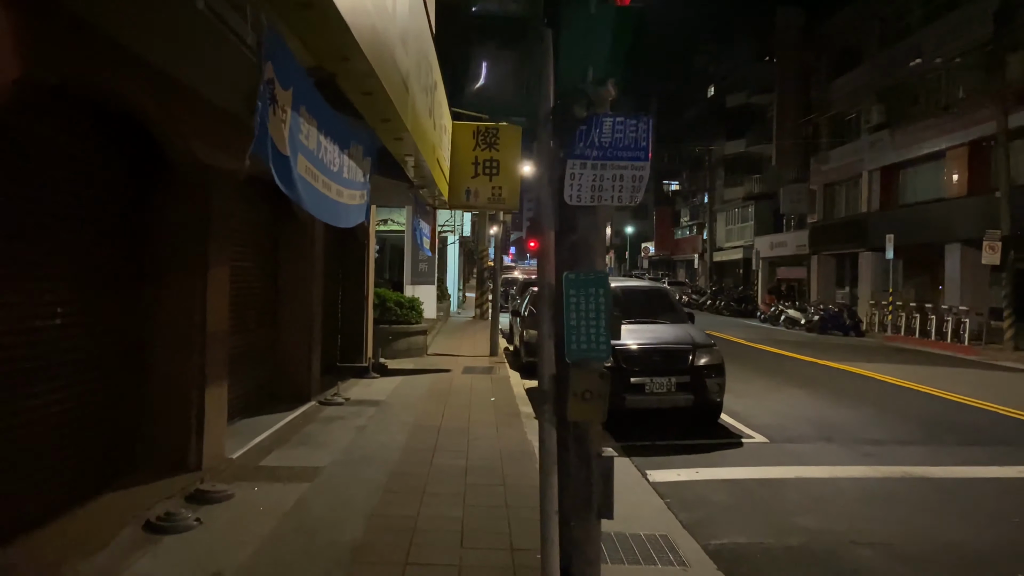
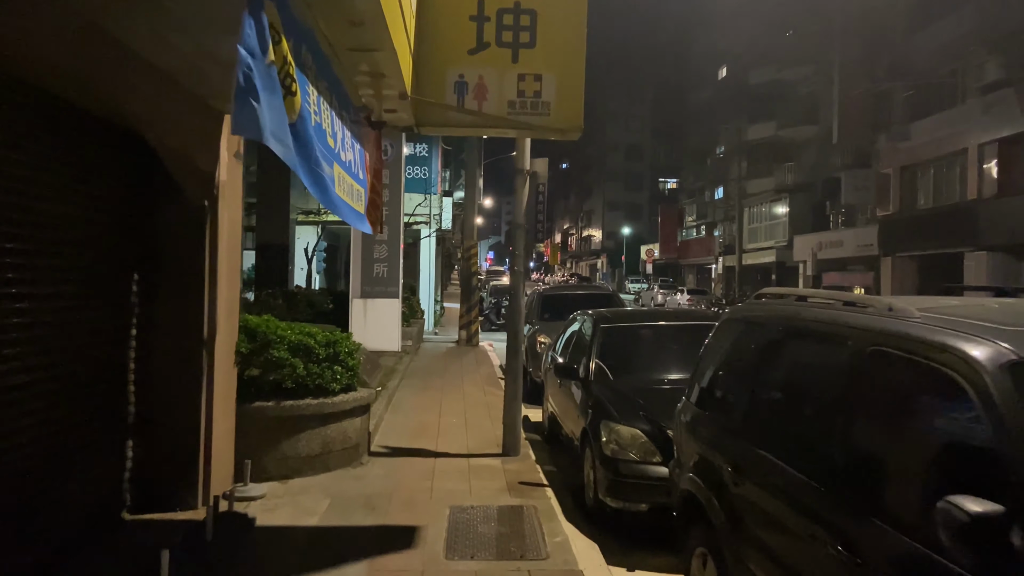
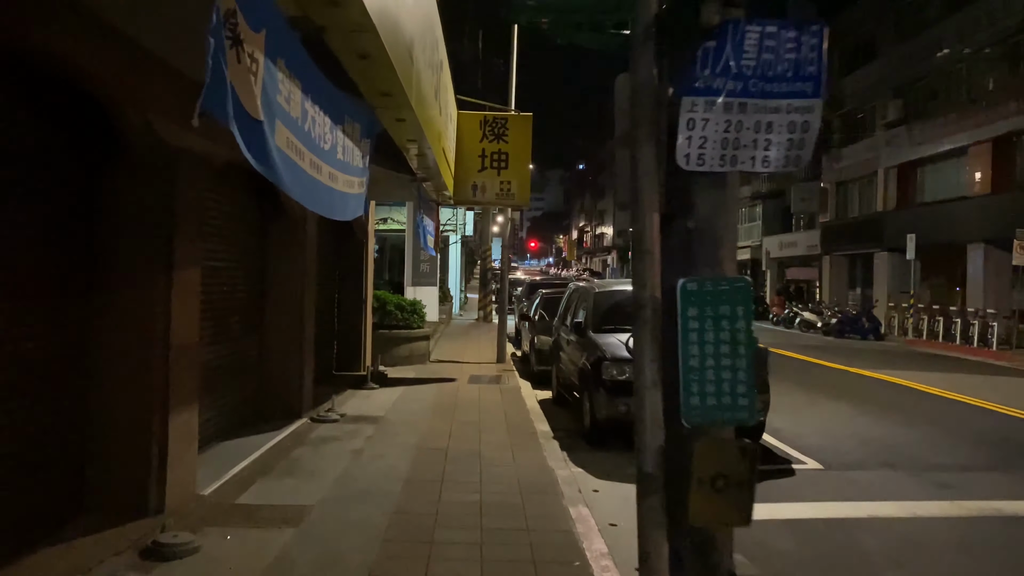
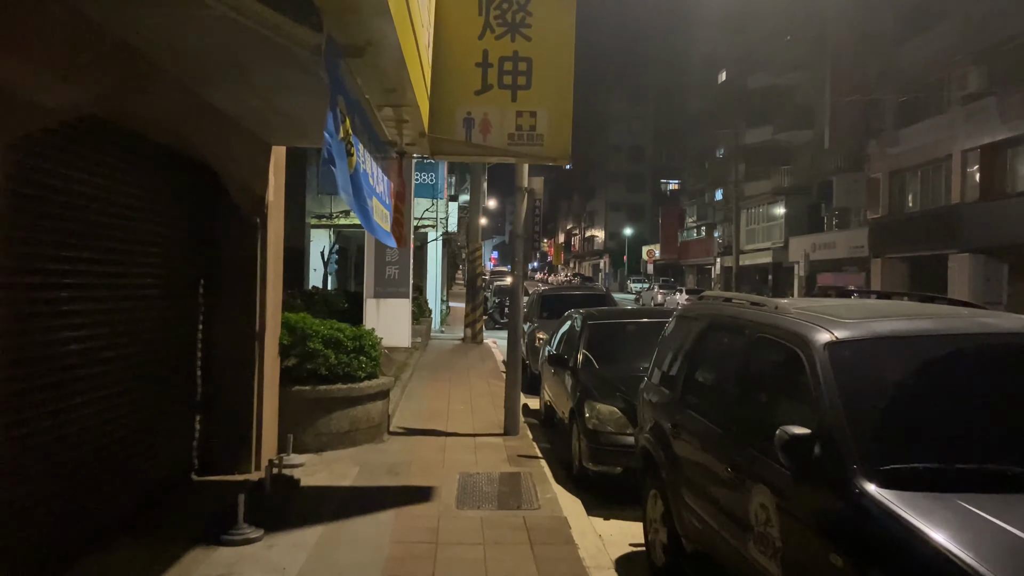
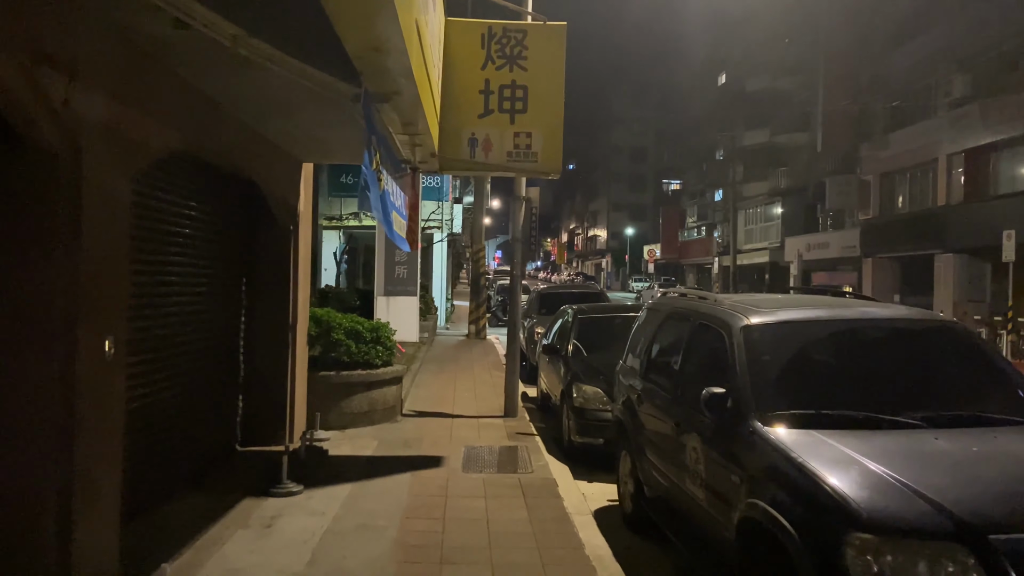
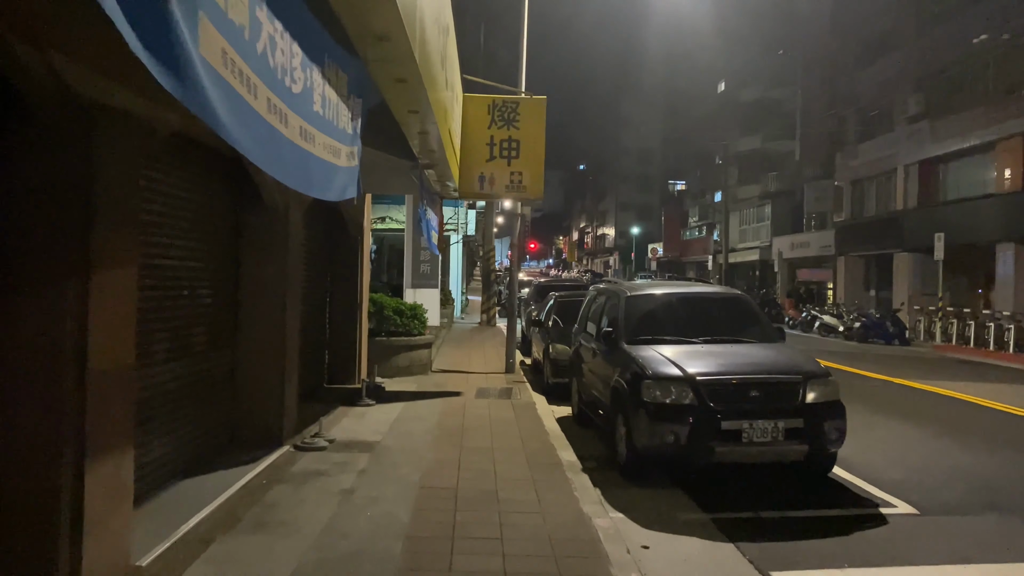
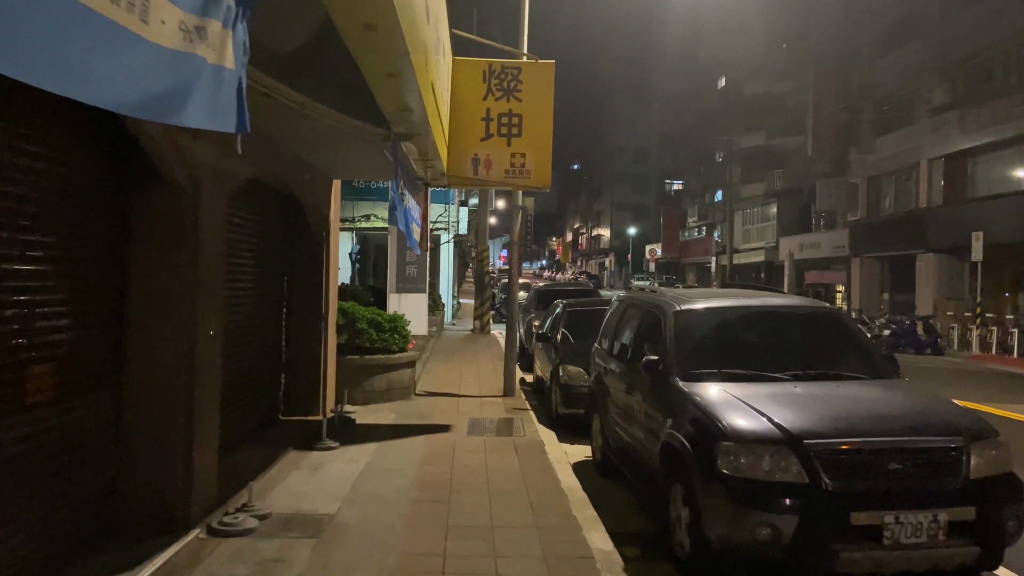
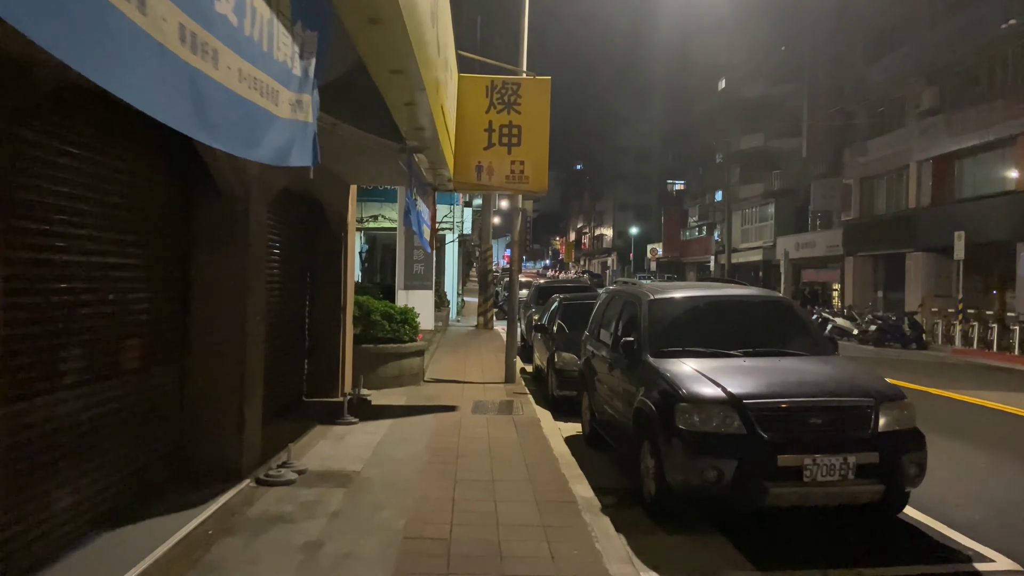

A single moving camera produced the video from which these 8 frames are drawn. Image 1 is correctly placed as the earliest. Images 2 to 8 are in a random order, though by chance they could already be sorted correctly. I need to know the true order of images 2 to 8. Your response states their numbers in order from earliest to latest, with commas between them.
3, 6, 8, 7, 5, 4, 2
